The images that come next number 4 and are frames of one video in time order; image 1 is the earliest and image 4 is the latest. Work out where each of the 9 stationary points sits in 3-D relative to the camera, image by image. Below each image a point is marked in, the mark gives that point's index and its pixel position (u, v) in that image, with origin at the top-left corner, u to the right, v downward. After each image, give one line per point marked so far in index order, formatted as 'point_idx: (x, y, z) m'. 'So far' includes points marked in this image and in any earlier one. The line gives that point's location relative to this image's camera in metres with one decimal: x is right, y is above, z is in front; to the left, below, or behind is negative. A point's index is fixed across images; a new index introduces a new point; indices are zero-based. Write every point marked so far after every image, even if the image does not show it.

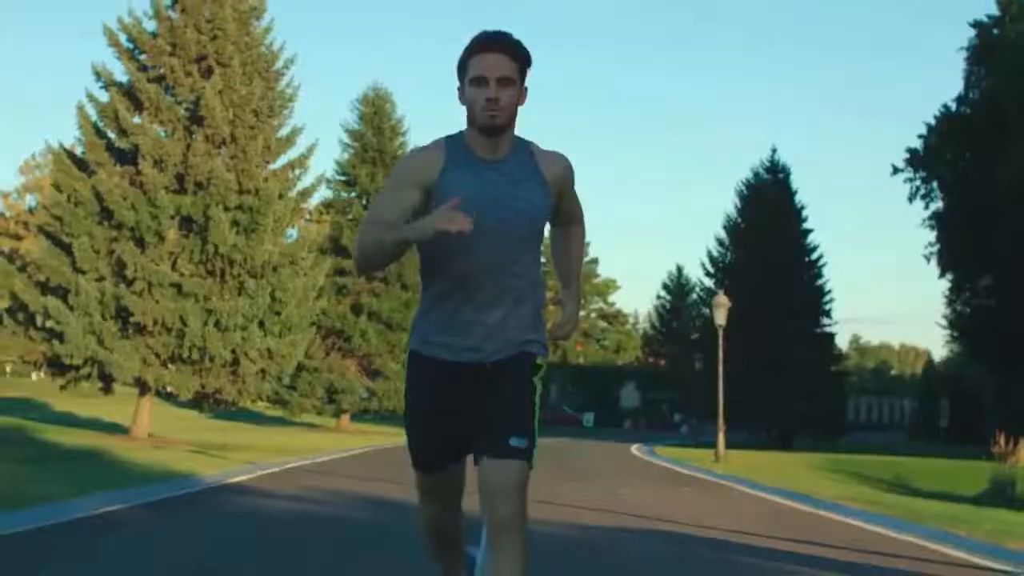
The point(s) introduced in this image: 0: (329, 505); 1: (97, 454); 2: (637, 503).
0: (-1.7, -2.0, +14.8) m
1: (-5.1, -2.1, +19.2) m
2: (+1.5, -2.4, +17.7) m
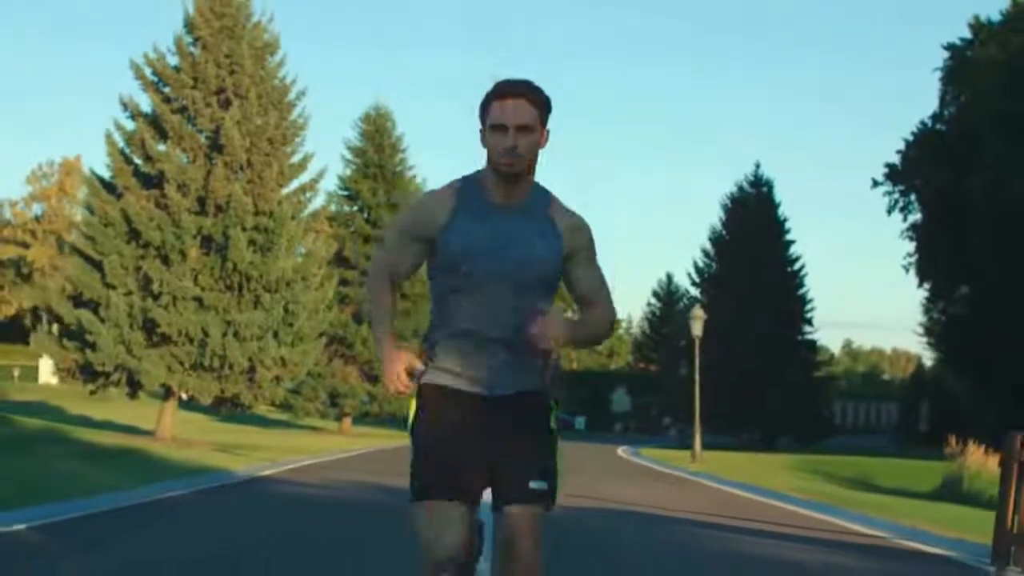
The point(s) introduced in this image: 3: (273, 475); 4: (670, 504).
0: (-1.8, -2.2, +16.7) m
1: (-5.2, -2.3, +21.0) m
2: (+1.4, -2.6, +19.6) m
3: (-2.9, -2.3, +18.6) m
4: (+1.8, -2.5, +17.9) m
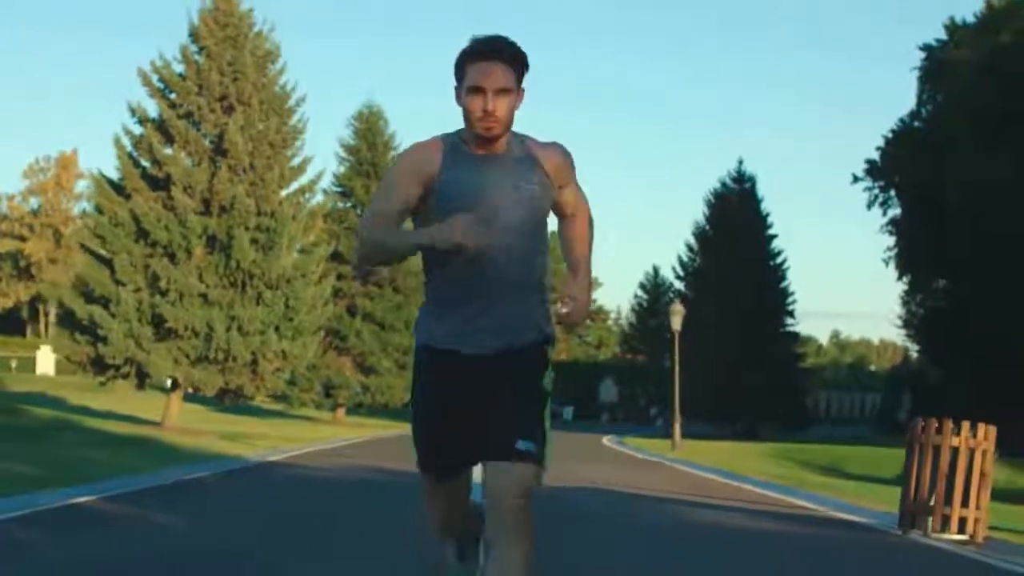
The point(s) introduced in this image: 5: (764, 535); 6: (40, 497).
0: (-1.9, -2.2, +17.9) m
1: (-5.3, -2.2, +22.2) m
2: (+1.2, -2.6, +20.8) m
3: (-3.0, -2.2, +19.8) m
4: (+1.7, -2.5, +19.2) m
5: (+2.1, -2.0, +12.7) m
6: (-4.7, -2.1, +15.2) m
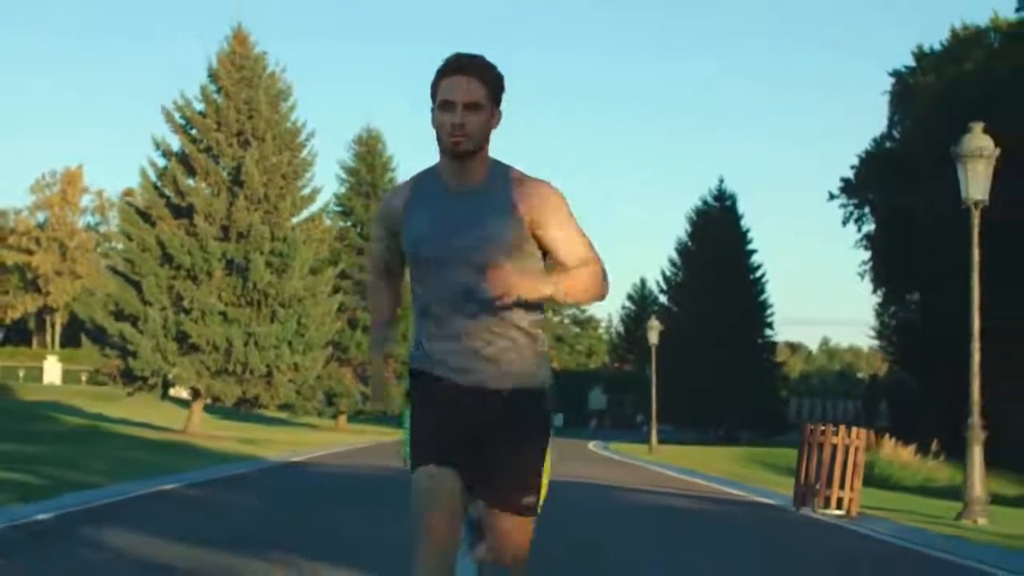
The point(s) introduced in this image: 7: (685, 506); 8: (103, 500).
0: (-2.0, -2.5, +20.2) m
1: (-5.5, -2.5, +24.5) m
2: (+1.1, -2.9, +23.1) m
3: (-3.2, -2.5, +22.2) m
4: (+1.6, -2.8, +21.5) m
5: (+2.0, -2.3, +15.0) m
6: (-4.8, -2.4, +17.5) m
7: (+1.9, -2.4, +16.2) m
8: (-4.5, -2.3, +16.3) m
